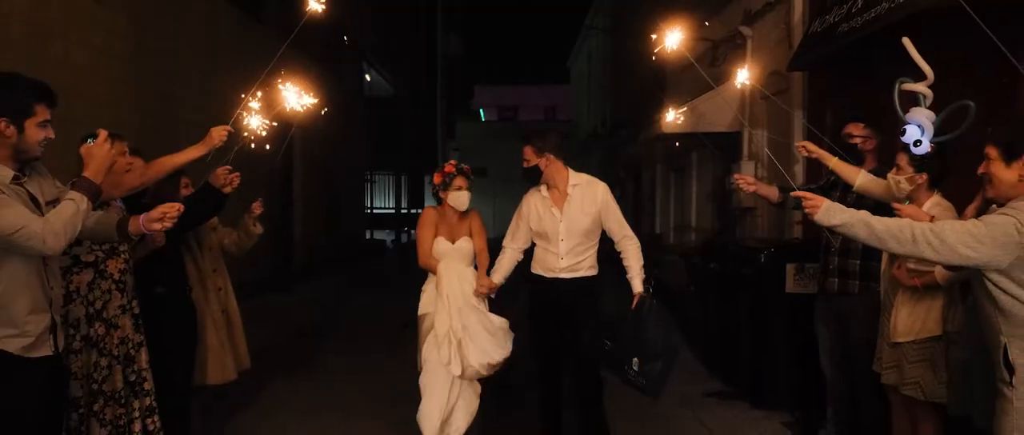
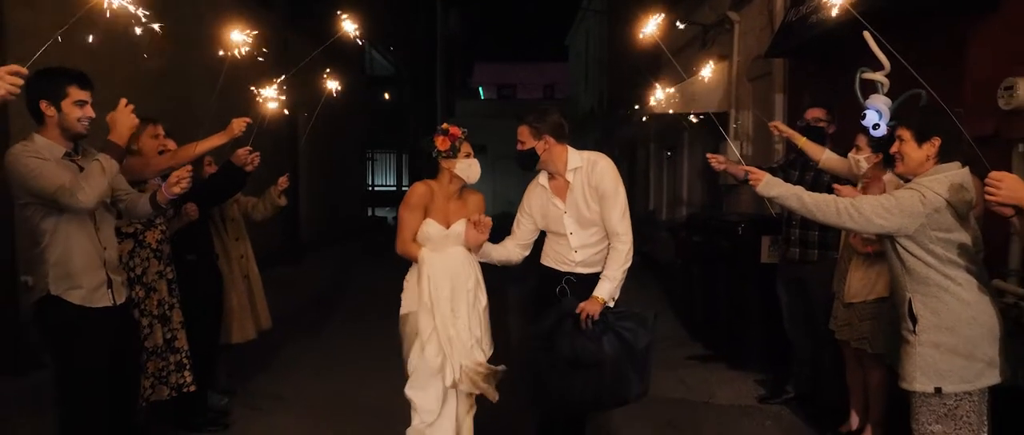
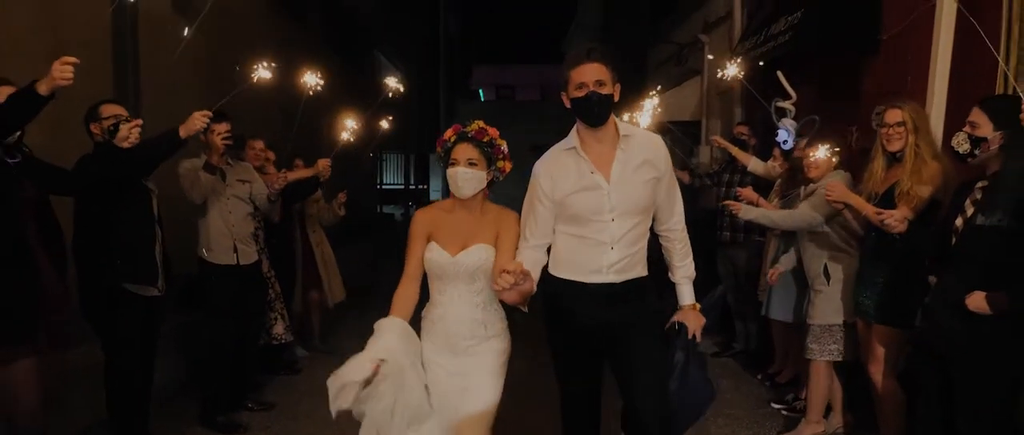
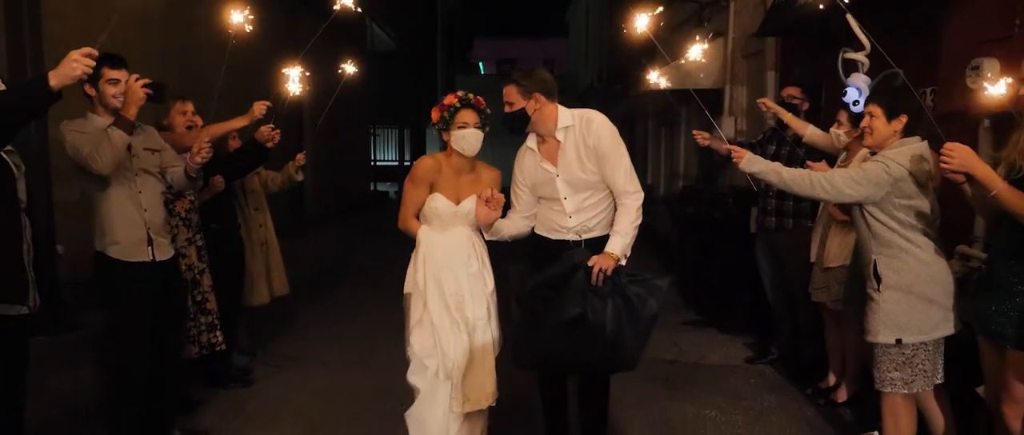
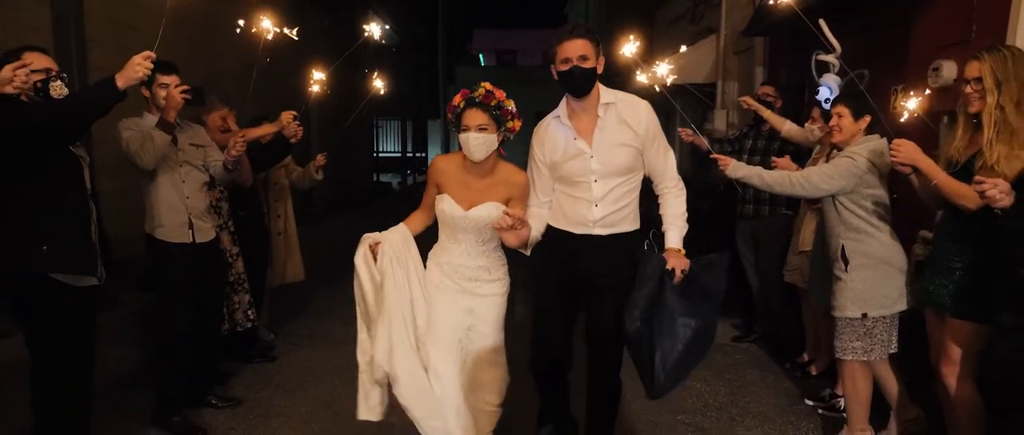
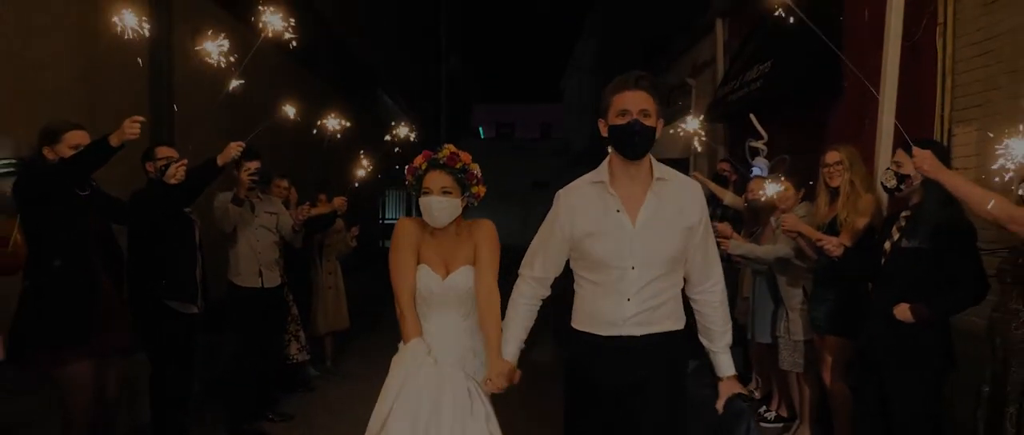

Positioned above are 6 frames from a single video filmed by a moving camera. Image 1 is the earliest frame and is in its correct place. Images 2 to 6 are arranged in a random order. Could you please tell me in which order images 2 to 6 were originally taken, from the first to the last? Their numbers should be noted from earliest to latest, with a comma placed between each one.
2, 4, 5, 3, 6
